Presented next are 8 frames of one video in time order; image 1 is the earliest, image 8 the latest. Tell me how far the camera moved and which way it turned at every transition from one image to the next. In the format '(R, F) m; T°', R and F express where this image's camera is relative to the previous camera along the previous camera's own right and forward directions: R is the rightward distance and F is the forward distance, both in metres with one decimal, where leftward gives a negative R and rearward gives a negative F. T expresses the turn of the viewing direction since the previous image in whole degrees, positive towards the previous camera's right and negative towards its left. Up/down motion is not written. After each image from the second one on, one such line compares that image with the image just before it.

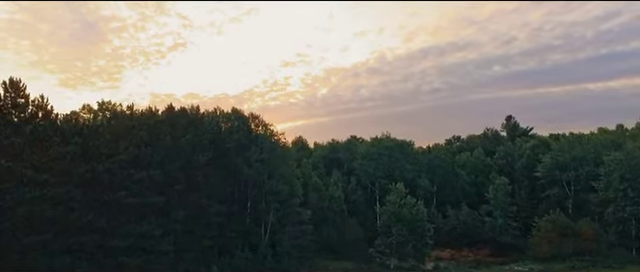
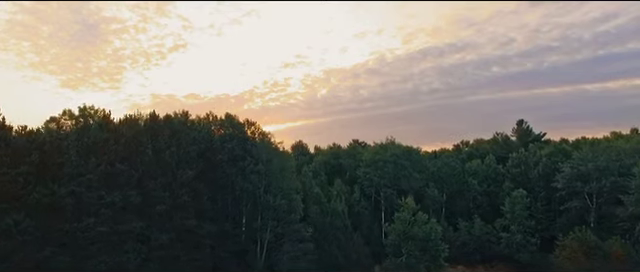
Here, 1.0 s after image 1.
(-0.2, +6.3) m; 0°
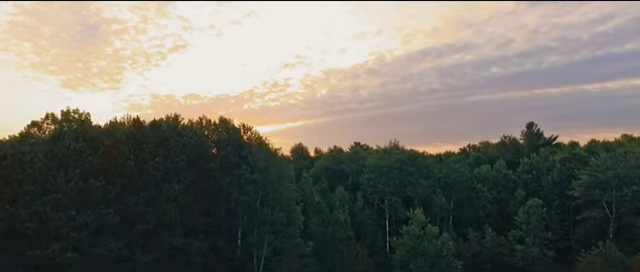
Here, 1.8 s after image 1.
(-0.2, +4.8) m; 0°
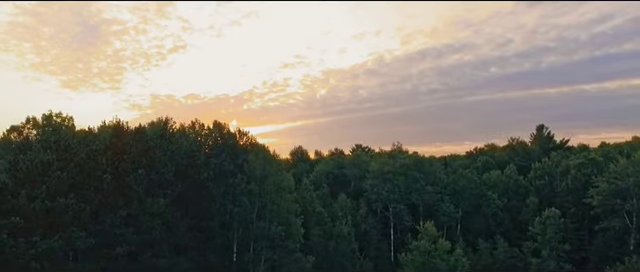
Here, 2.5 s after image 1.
(-0.2, +4.6) m; 0°
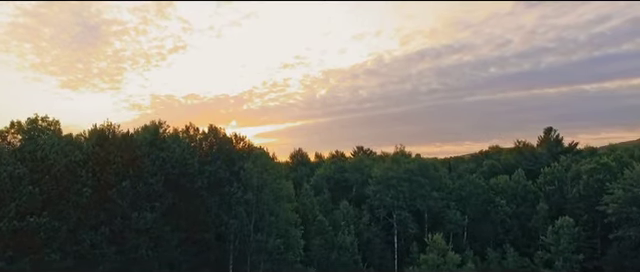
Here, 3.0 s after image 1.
(-0.1, +3.3) m; 0°
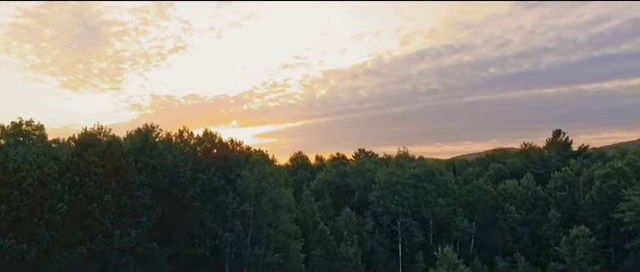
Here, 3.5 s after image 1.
(-0.1, +3.3) m; 0°
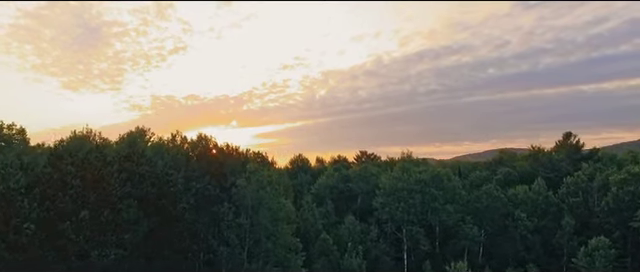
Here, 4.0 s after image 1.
(-0.2, +3.6) m; 0°
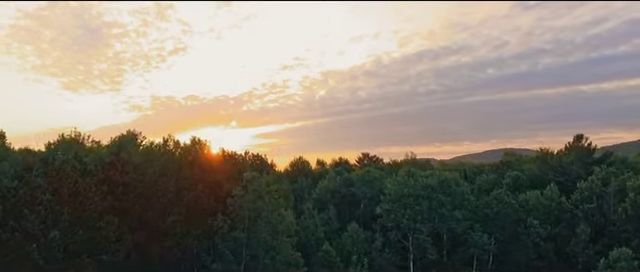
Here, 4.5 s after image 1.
(-0.2, +3.5) m; 0°
